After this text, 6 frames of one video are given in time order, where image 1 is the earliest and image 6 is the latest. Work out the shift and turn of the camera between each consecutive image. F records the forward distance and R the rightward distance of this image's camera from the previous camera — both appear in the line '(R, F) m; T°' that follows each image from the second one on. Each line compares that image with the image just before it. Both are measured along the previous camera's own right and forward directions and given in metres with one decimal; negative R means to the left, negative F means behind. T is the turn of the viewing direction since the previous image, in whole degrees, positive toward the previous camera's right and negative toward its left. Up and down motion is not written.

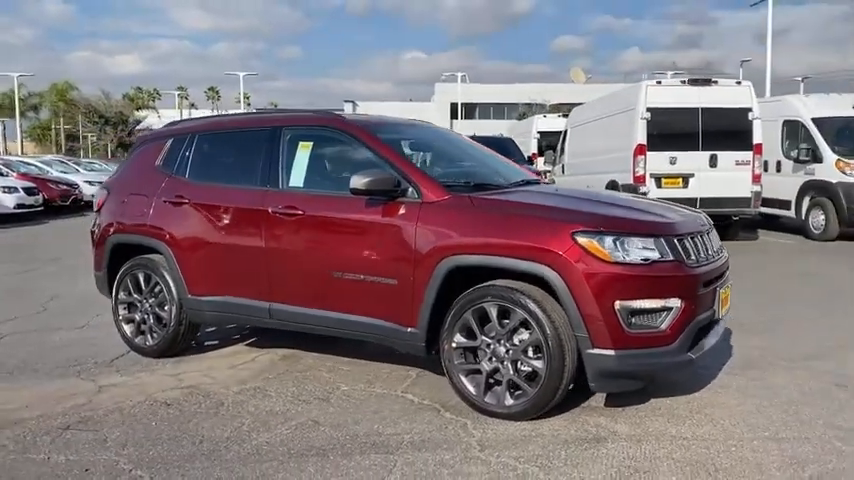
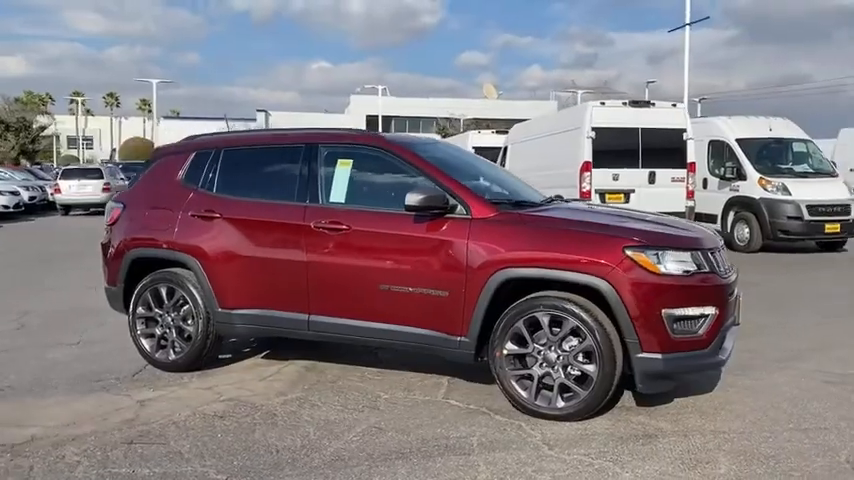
(-0.9, -0.2) m; +7°
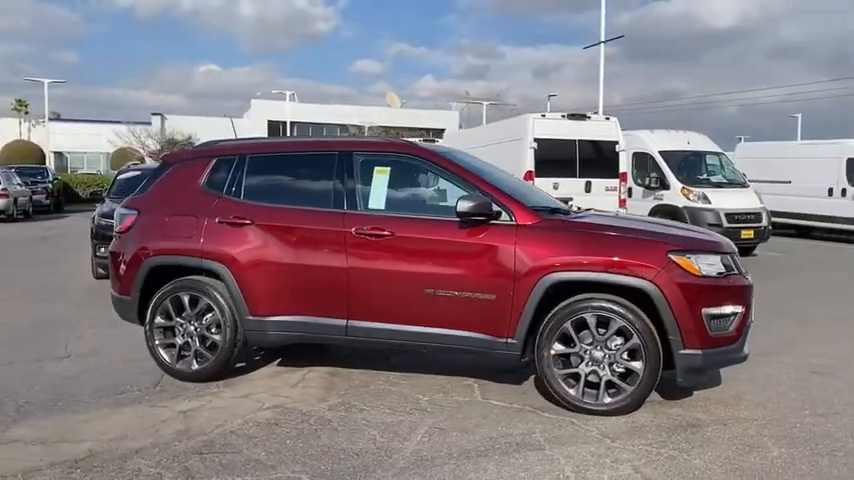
(-1.0, -0.1) m; +8°
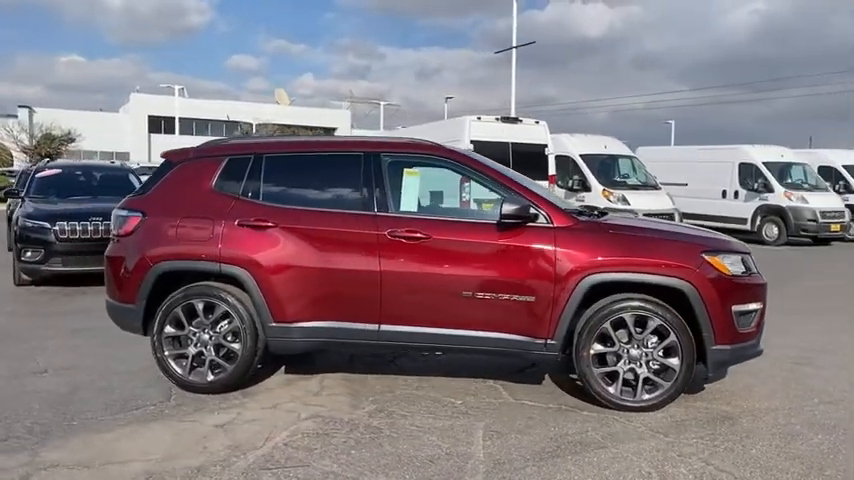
(-1.0, +0.1) m; +9°
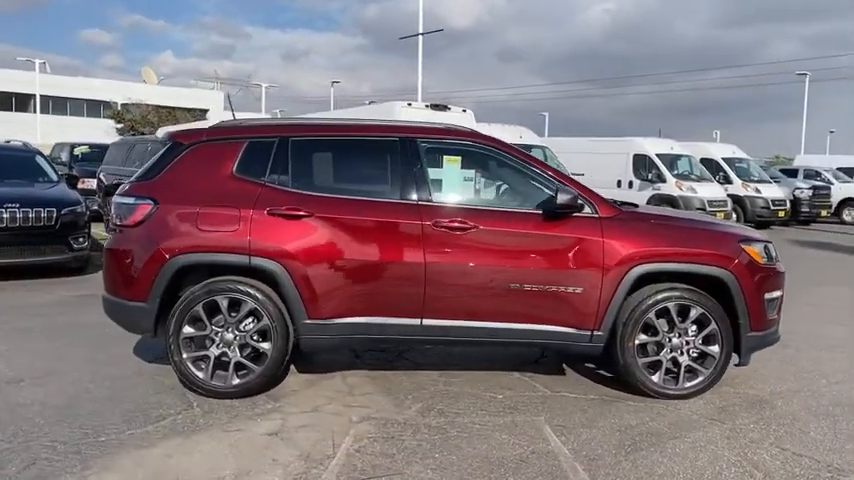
(-1.2, +0.3) m; +10°
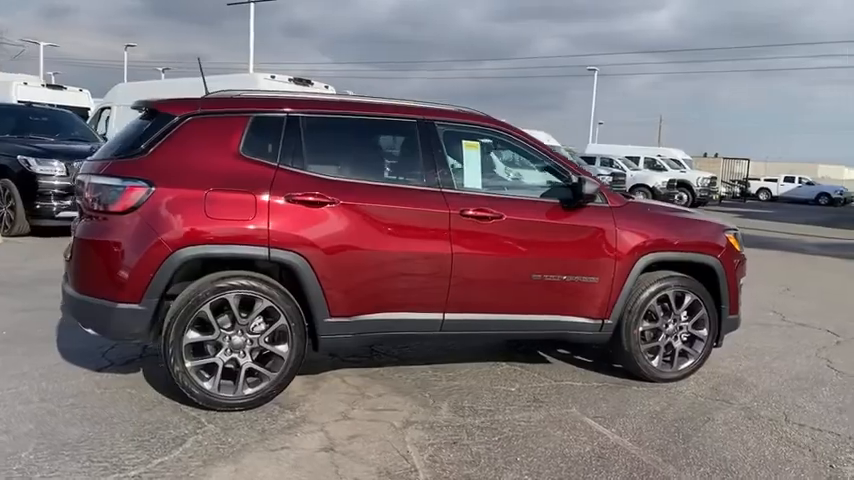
(-1.4, +0.5) m; +16°
